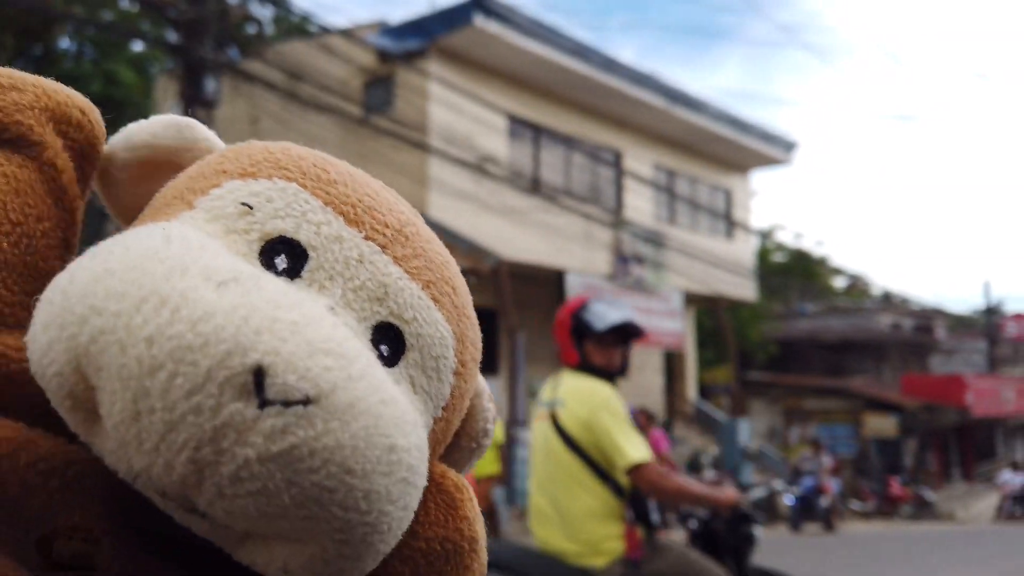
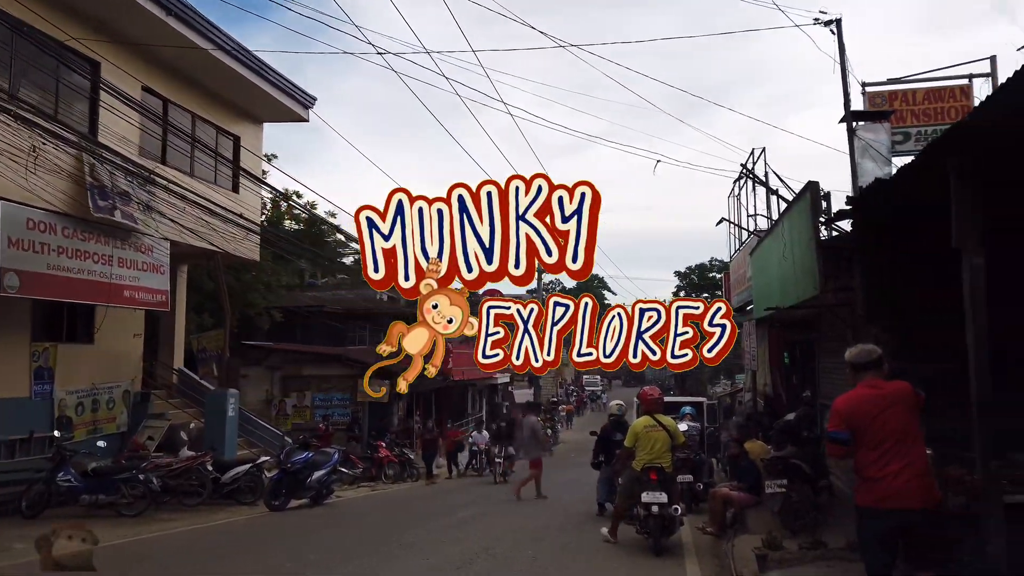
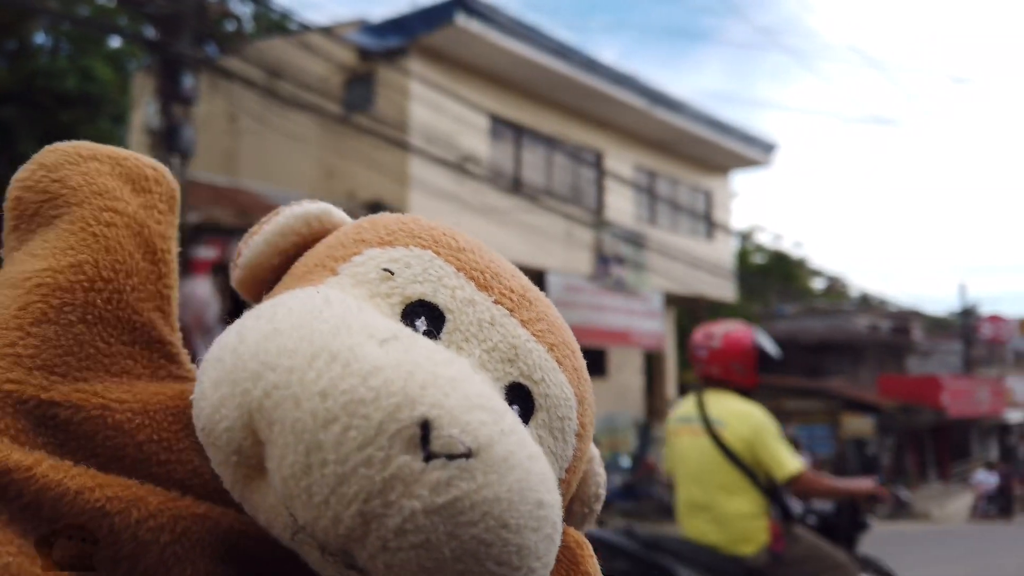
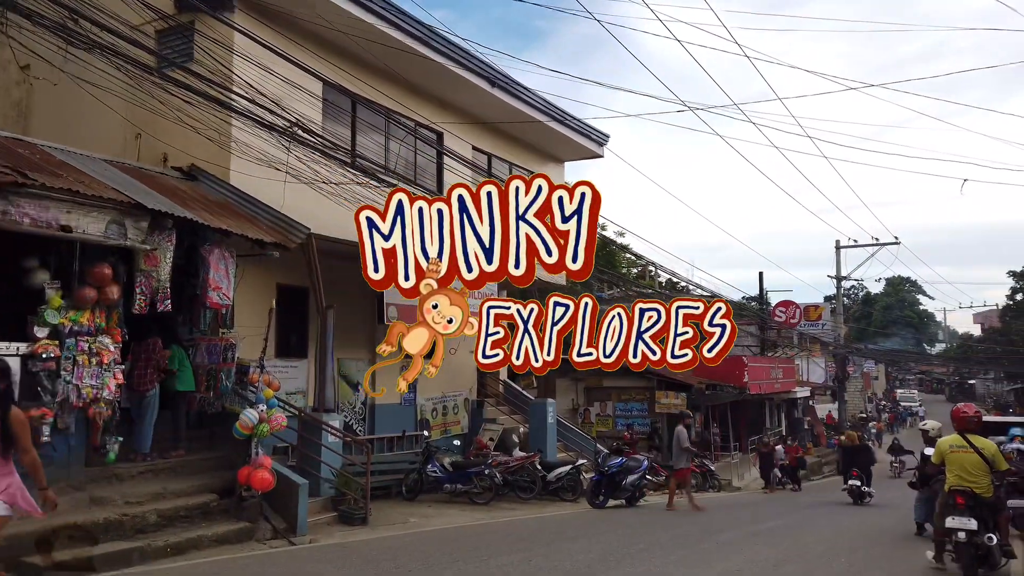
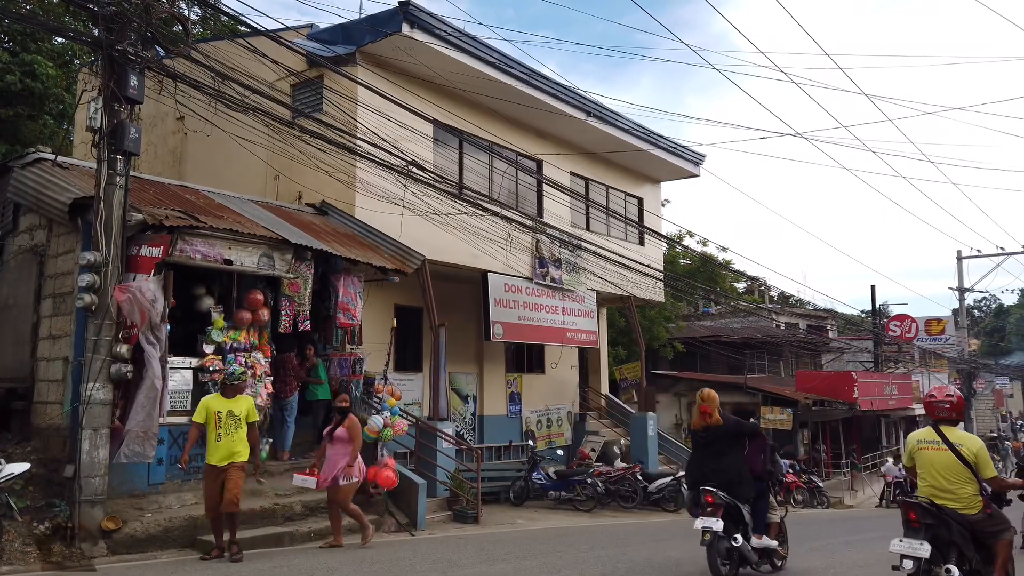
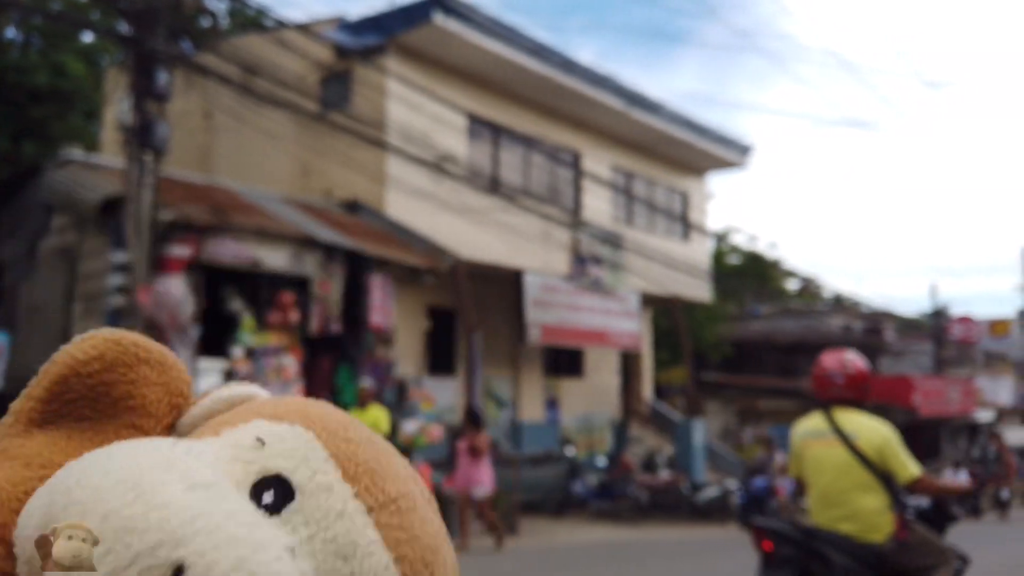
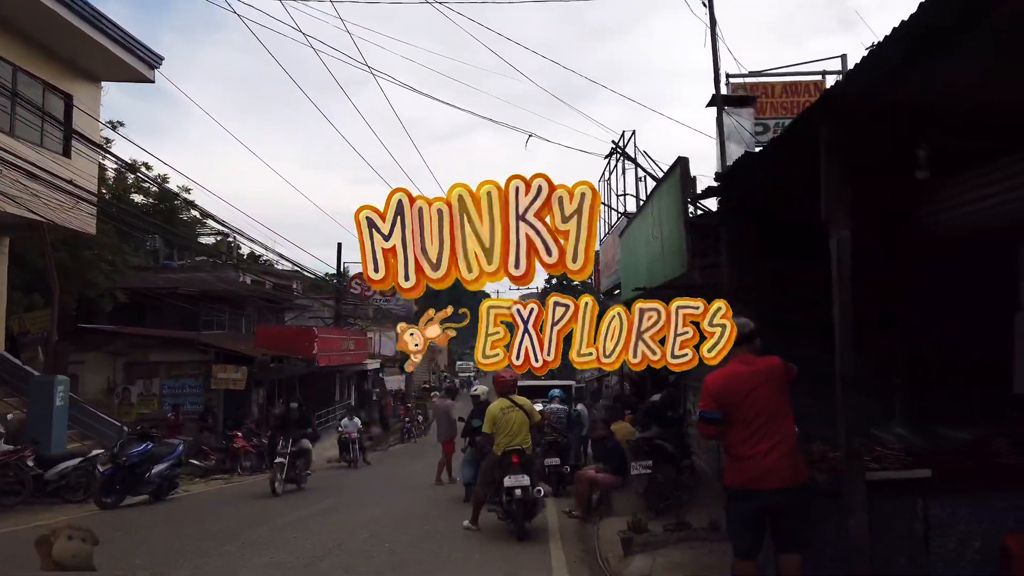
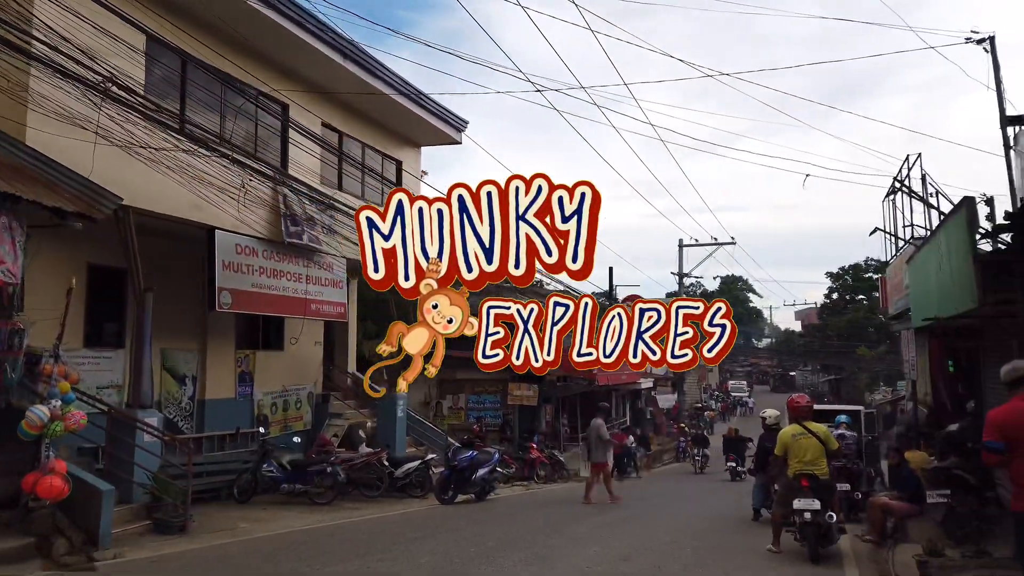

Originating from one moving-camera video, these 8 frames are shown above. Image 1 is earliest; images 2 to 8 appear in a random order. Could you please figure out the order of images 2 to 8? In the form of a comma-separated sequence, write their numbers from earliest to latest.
3, 6, 5, 4, 8, 2, 7
